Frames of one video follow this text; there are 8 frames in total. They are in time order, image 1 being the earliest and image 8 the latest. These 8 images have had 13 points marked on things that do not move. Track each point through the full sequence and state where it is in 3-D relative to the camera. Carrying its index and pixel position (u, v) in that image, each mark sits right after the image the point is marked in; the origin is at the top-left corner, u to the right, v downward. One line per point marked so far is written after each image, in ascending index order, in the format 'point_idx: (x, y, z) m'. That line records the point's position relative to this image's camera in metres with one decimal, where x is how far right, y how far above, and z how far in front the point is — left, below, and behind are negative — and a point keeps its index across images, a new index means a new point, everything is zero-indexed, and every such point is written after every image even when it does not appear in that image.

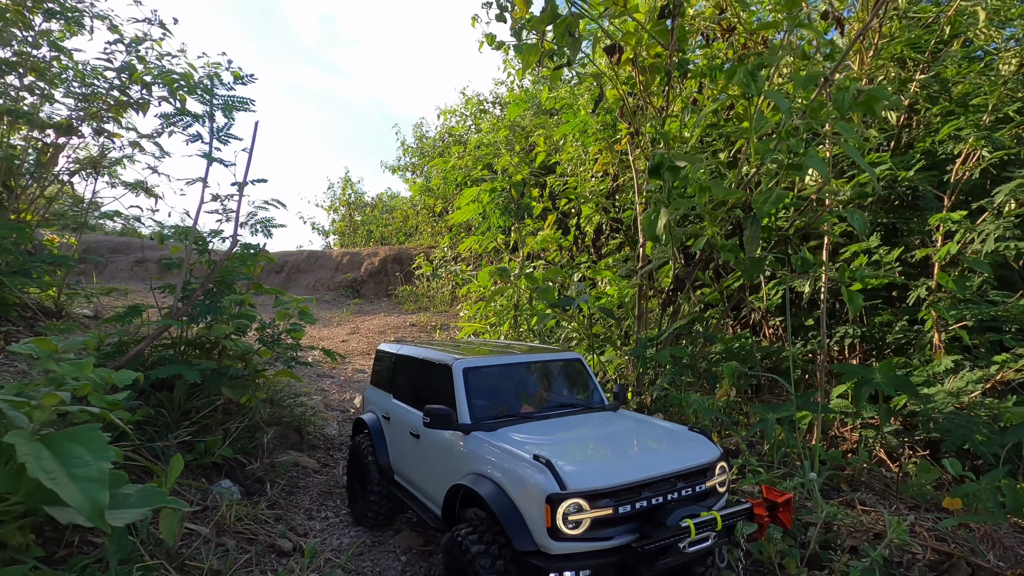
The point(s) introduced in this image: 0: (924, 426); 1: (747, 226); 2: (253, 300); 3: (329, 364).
0: (+2.9, -0.9, +3.7) m
1: (+1.5, +0.4, +3.8) m
2: (-1.7, -0.1, +3.4) m
3: (-2.0, -0.9, +6.1) m
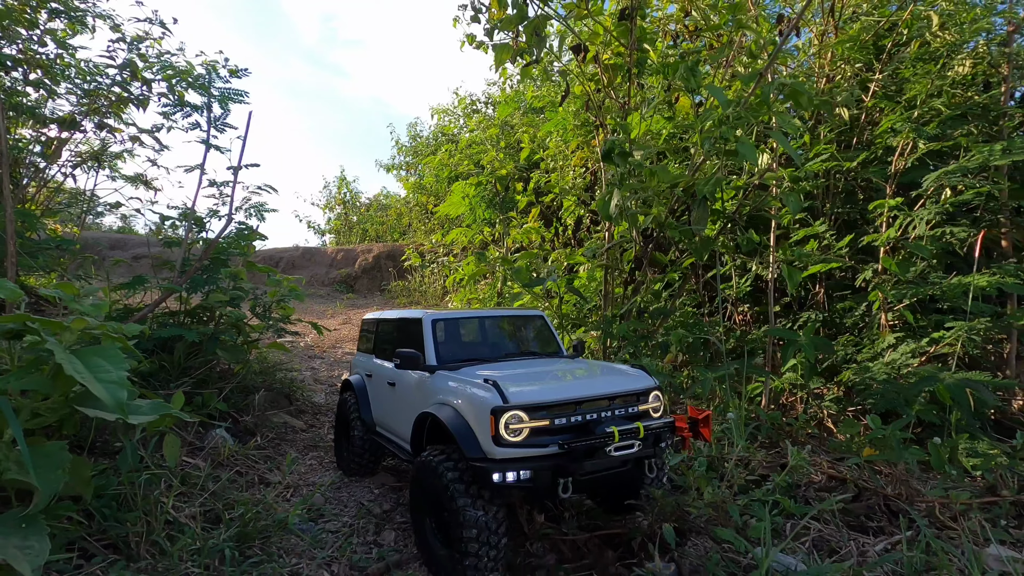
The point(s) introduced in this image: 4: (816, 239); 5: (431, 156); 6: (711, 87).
0: (+2.7, -0.8, +4.0) m
1: (+1.3, +0.6, +4.2) m
2: (-1.9, +0.1, +3.7) m
3: (-2.2, -0.7, +6.4) m
4: (+2.7, +0.5, +5.0) m
5: (-1.9, +3.1, +12.8) m
6: (+1.2, +1.3, +3.8) m
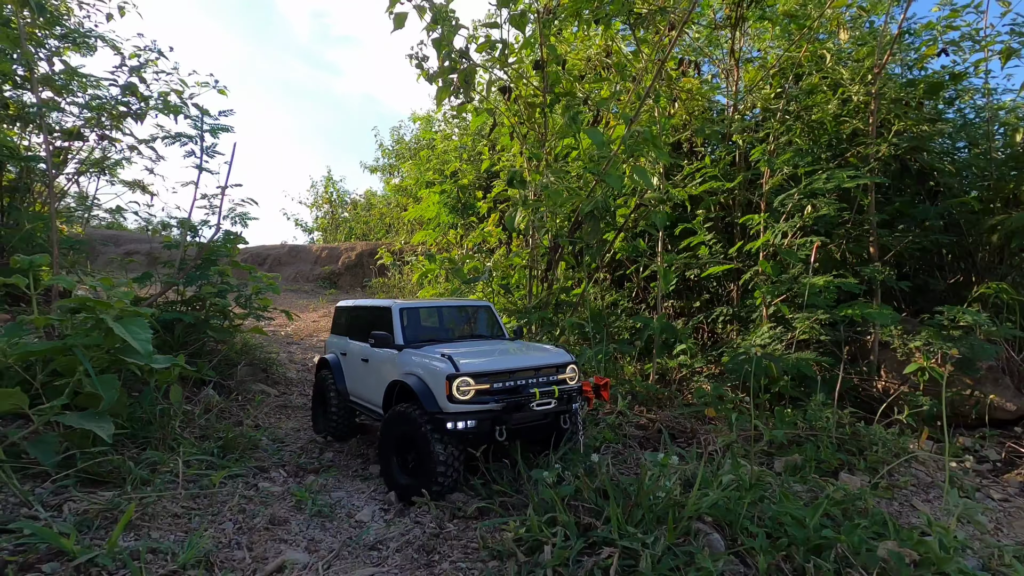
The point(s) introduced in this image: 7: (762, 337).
0: (+2.1, -0.8, +5.0) m
1: (+0.7, +0.6, +5.1) m
2: (-2.4, +0.1, +4.7) m
3: (-2.9, -0.7, +7.3) m
4: (+2.1, +0.5, +6.0) m
5: (-2.6, +3.2, +13.8) m
6: (+0.6, +1.3, +4.7) m
7: (+2.5, -0.5, +5.4) m
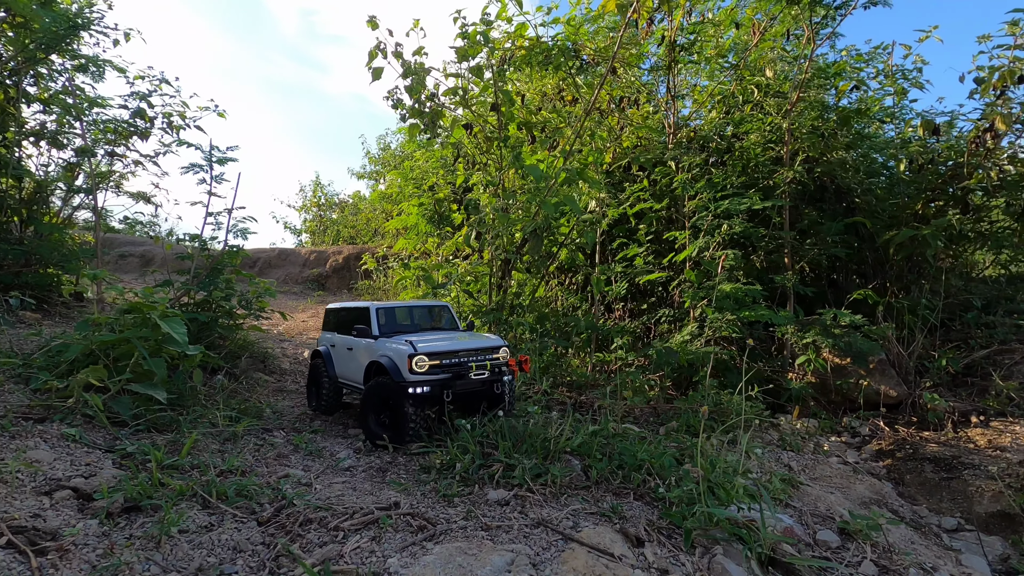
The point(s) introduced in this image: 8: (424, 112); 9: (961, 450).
0: (+1.6, -0.8, +6.1) m
1: (+0.2, +0.6, +6.1) m
2: (-2.9, +0.1, +5.6) m
3: (-3.4, -0.7, +8.3) m
4: (+1.6, +0.5, +7.1) m
5: (-3.2, +3.2, +14.7) m
6: (+0.2, +1.3, +5.7) m
7: (+2.1, -0.6, +6.4) m
8: (-1.0, +2.0, +6.1) m
9: (+3.9, -1.4, +4.6) m
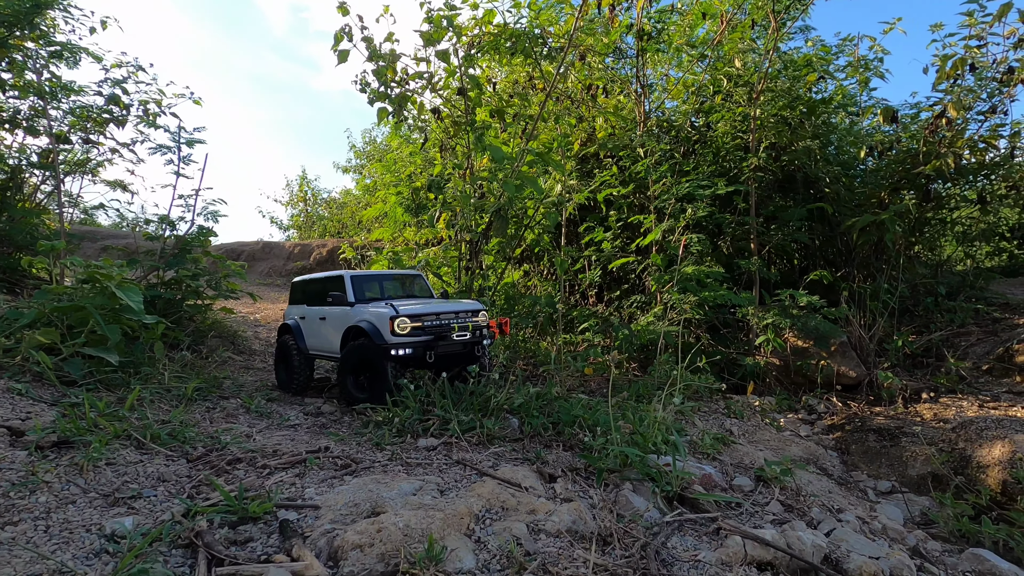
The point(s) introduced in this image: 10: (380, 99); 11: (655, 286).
0: (+1.3, -0.6, +6.2) m
1: (-0.2, +0.8, +6.2) m
2: (-3.2, +0.3, +5.7) m
3: (-3.8, -0.5, +8.3) m
4: (+1.3, +0.7, +7.2) m
5: (-3.7, +3.4, +14.7) m
6: (-0.2, +1.5, +5.8) m
7: (+1.7, -0.3, +6.6) m
8: (-1.4, +2.2, +6.2) m
9: (+3.5, -1.2, +4.8) m
10: (-1.5, +2.1, +6.2) m
11: (+1.8, 0.0, +6.8) m
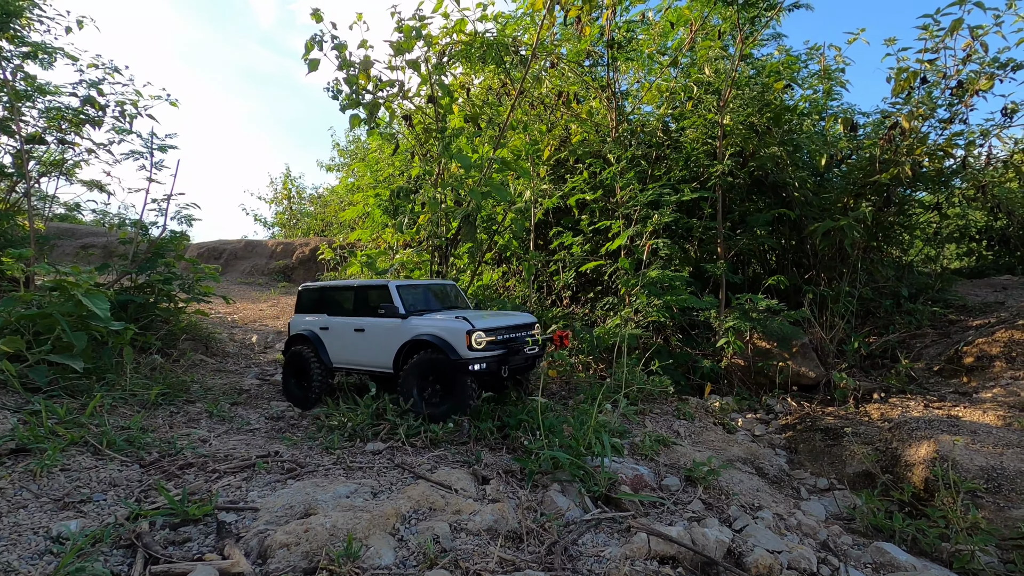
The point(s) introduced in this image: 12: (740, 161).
0: (+0.9, -0.7, +6.4) m
1: (-0.5, +0.7, +6.4) m
2: (-3.6, +0.3, +5.7) m
3: (-4.2, -0.5, +8.4) m
4: (+0.9, +0.6, +7.4) m
5: (-4.2, +3.4, +14.8) m
6: (-0.5, +1.4, +6.0) m
7: (+1.3, -0.4, +6.8) m
8: (-1.7, +2.1, +6.3) m
9: (+3.2, -1.2, +5.0) m
10: (-1.9, +2.1, +6.3) m
11: (+1.4, 0.0, +7.0) m
12: (+3.2, +1.8, +7.7) m
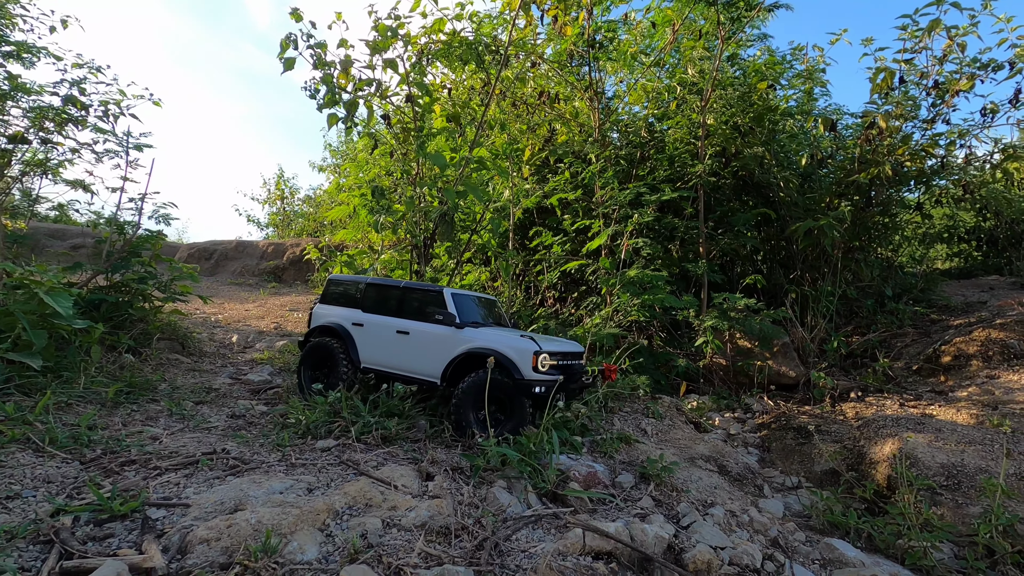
0: (+0.6, -0.7, +6.4) m
1: (-0.8, +0.7, +6.4) m
2: (-3.8, +0.3, +5.7) m
3: (-4.4, -0.5, +8.4) m
4: (+0.6, +0.6, +7.4) m
5: (-4.5, +3.4, +14.8) m
6: (-0.8, +1.5, +6.0) m
7: (+1.1, -0.4, +6.8) m
8: (-2.0, +2.1, +6.3) m
9: (+2.9, -1.2, +5.0) m
10: (-2.1, +2.1, +6.3) m
11: (+1.2, 0.0, +7.0) m
12: (+3.0, +1.8, +7.7) m
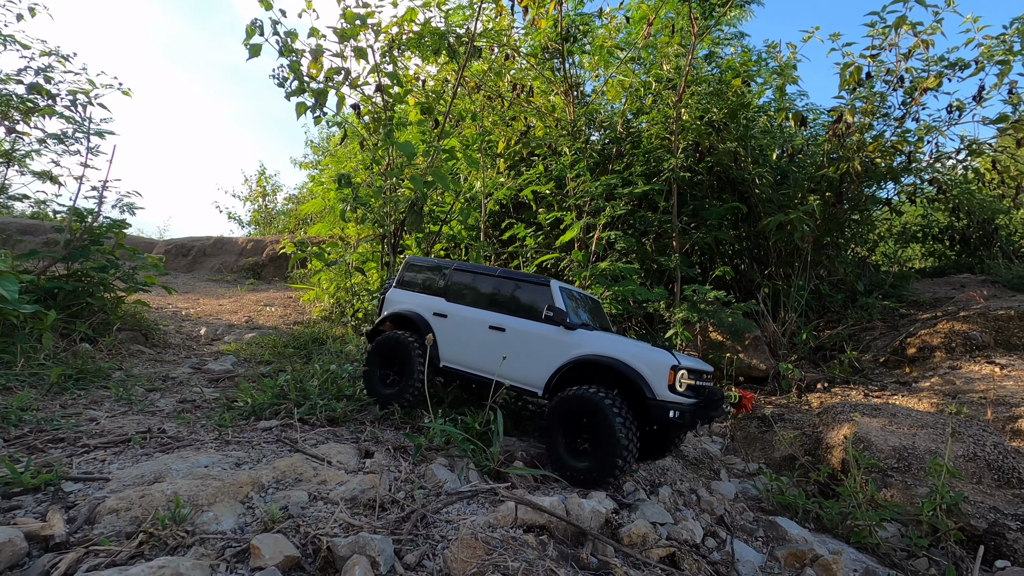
0: (+0.3, -0.6, +6.4) m
1: (-1.1, +0.8, +6.3) m
2: (-4.2, +0.4, +5.6) m
3: (-4.8, -0.4, +8.2) m
4: (+0.3, +0.7, +7.3) m
5: (-5.0, +3.5, +14.7) m
6: (-1.1, +1.6, +5.9) m
7: (+0.7, -0.3, +6.8) m
8: (-2.3, +2.3, +6.2) m
9: (+2.6, -1.1, +5.1) m
10: (-2.4, +2.2, +6.2) m
11: (+0.8, +0.1, +7.0) m
12: (+2.6, +1.9, +7.7) m
